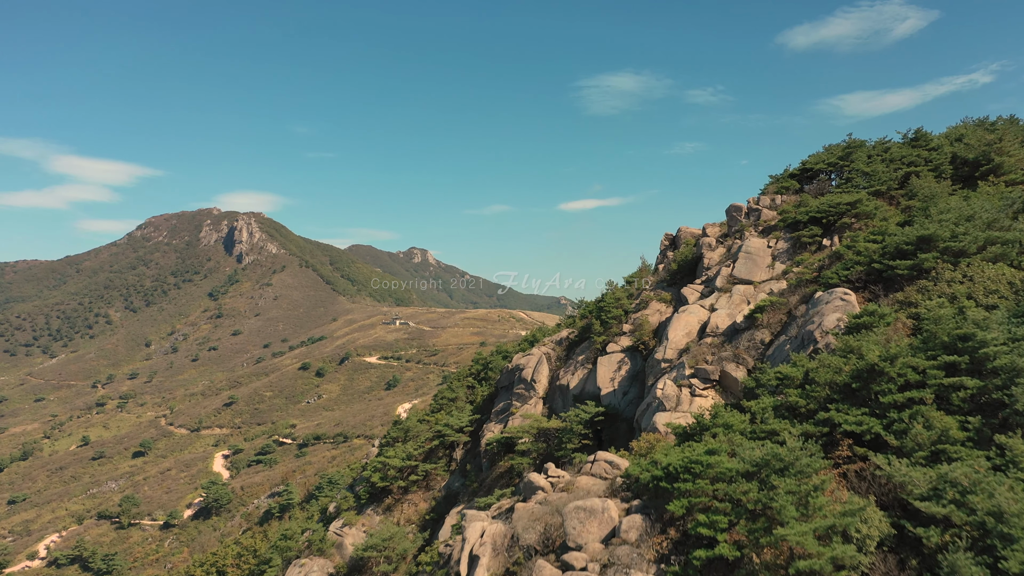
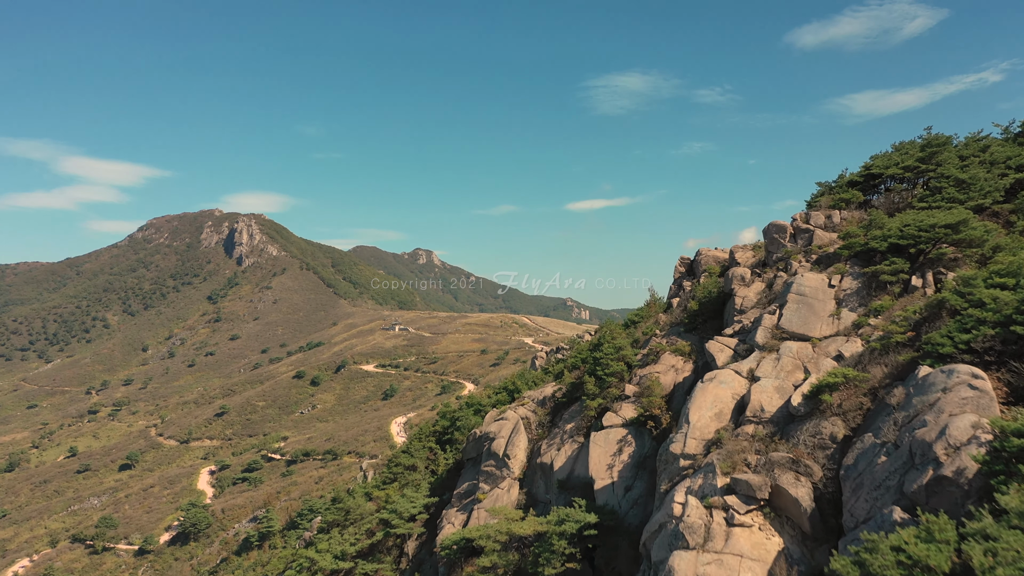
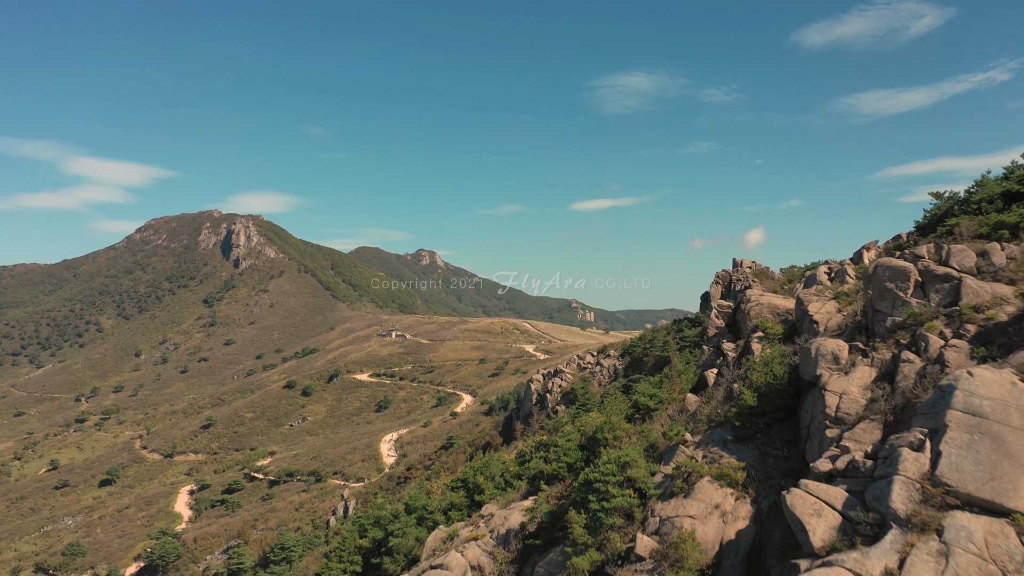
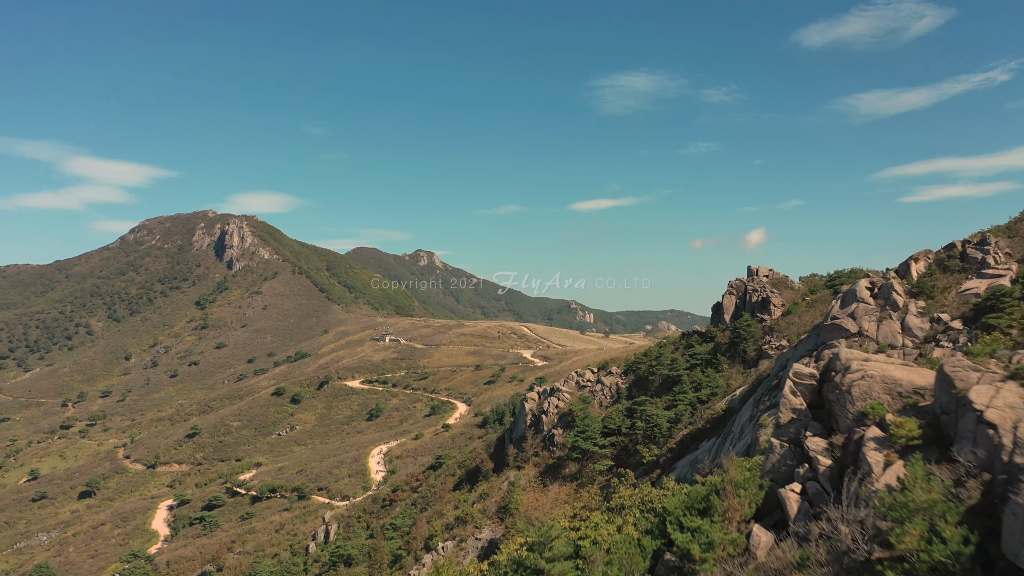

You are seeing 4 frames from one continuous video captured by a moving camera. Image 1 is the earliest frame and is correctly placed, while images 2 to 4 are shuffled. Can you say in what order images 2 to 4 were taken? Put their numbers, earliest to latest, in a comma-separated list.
2, 3, 4
